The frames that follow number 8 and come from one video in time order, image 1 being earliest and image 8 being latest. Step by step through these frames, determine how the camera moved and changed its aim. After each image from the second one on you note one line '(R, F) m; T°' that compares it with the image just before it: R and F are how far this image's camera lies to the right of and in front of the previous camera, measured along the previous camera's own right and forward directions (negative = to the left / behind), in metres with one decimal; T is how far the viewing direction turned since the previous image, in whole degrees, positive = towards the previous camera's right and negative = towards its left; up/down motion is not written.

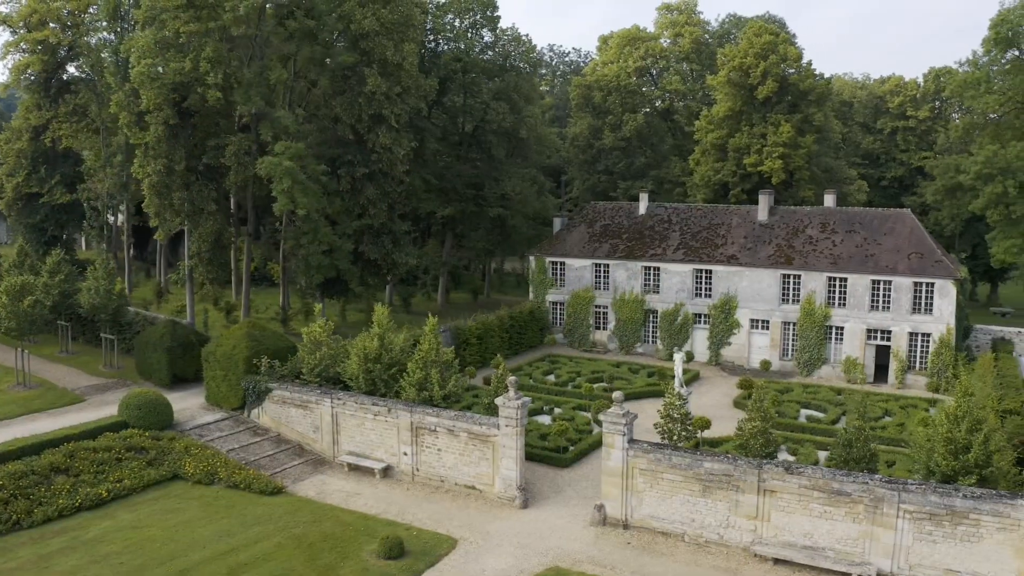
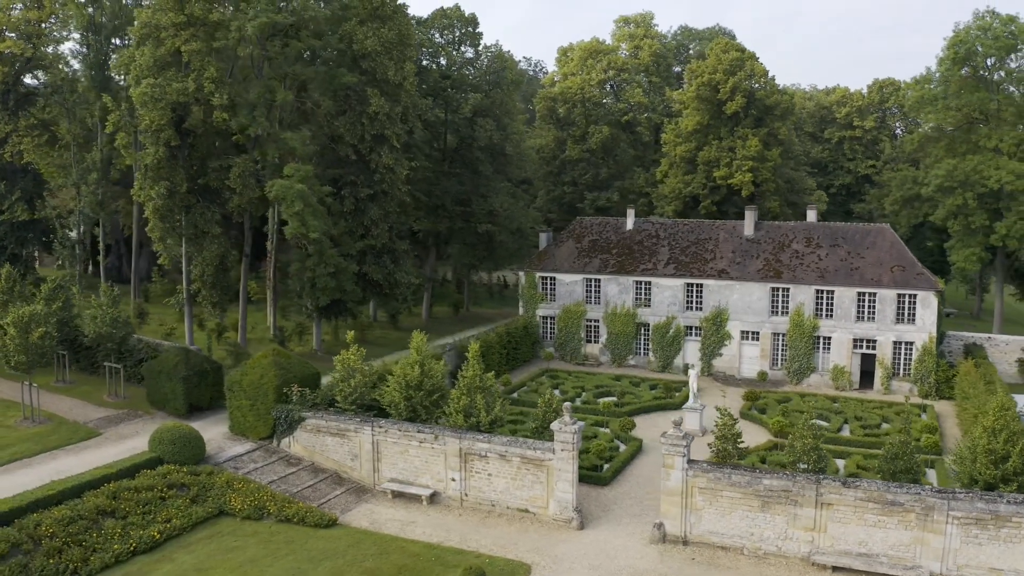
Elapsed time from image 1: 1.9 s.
(-3.7, -0.3) m; +6°
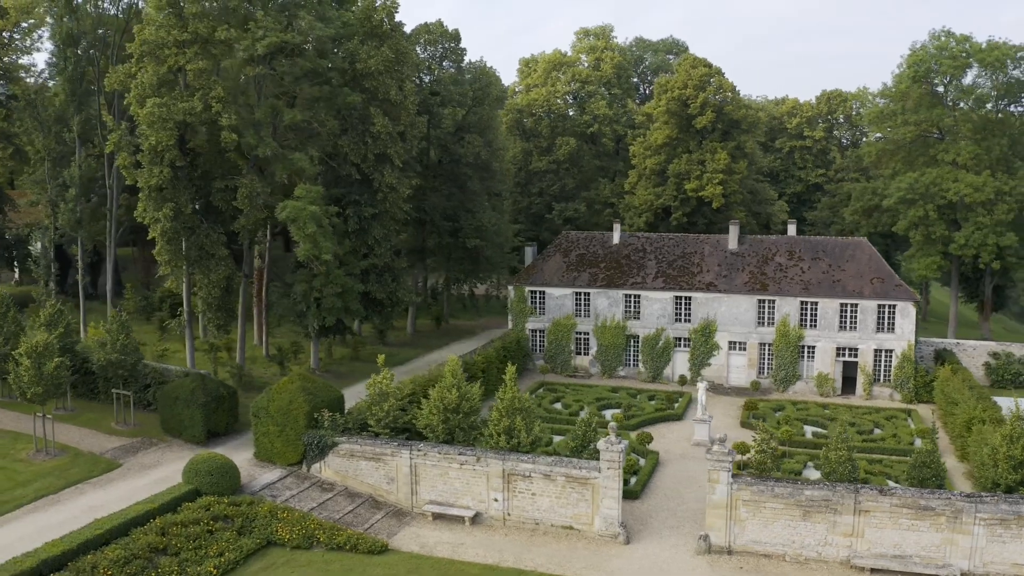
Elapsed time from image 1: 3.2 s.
(-3.4, -0.4) m; +5°
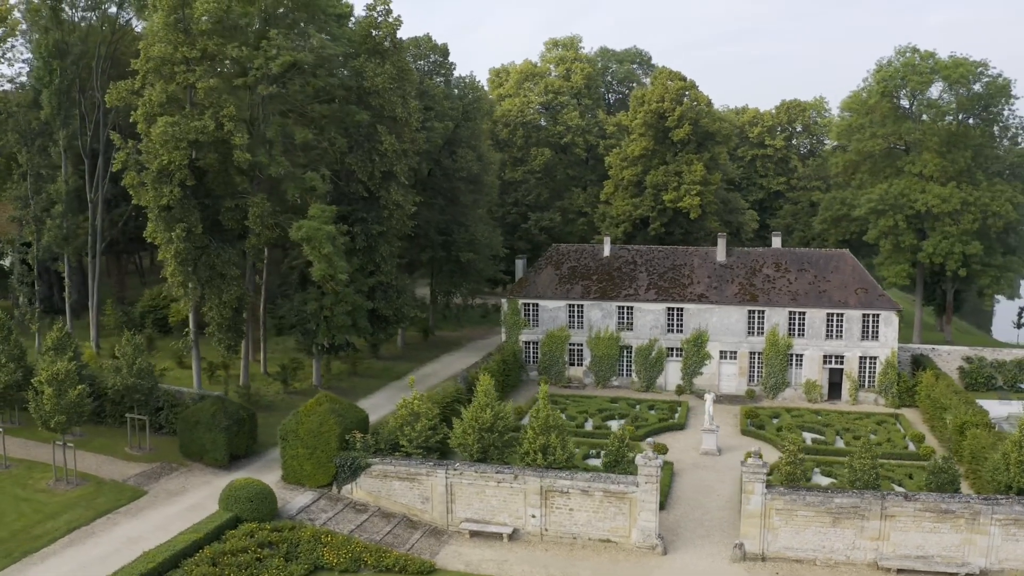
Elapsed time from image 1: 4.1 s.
(-3.0, -0.4) m; +4°
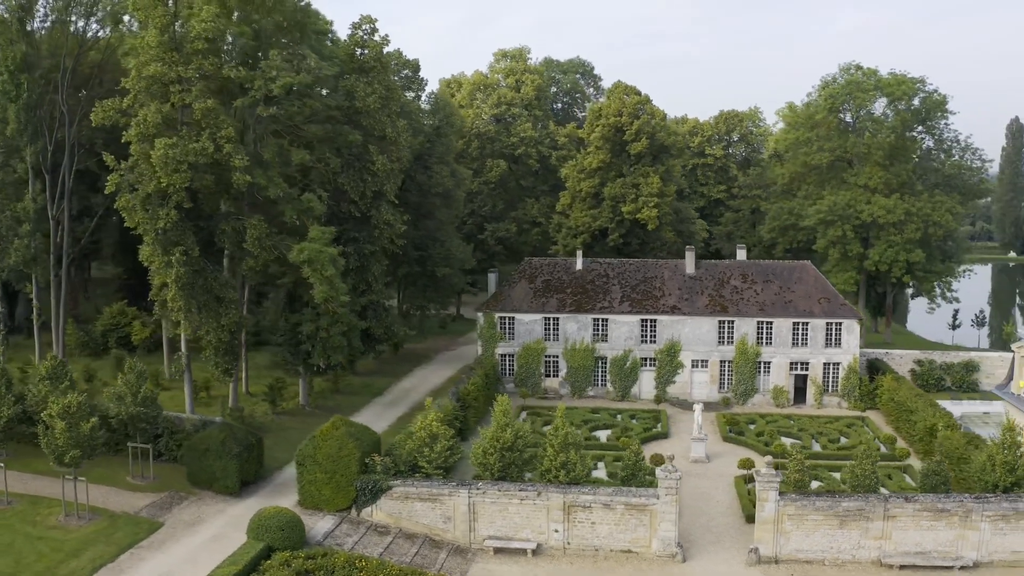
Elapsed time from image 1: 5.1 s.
(-3.3, -0.5) m; +6°
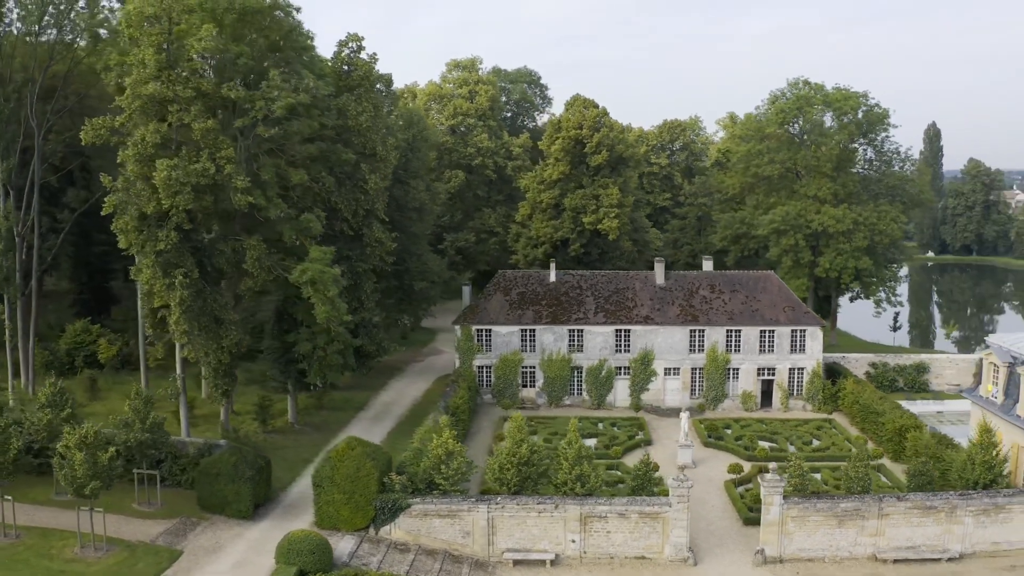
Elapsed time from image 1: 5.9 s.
(-3.1, -0.7) m; +6°
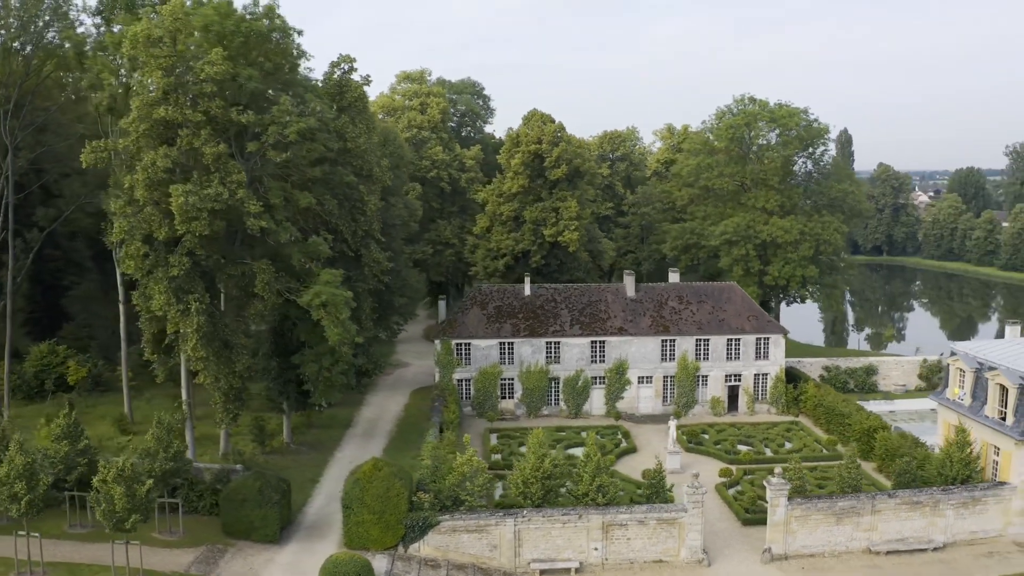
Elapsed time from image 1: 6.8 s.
(-3.8, -0.9) m; +6°
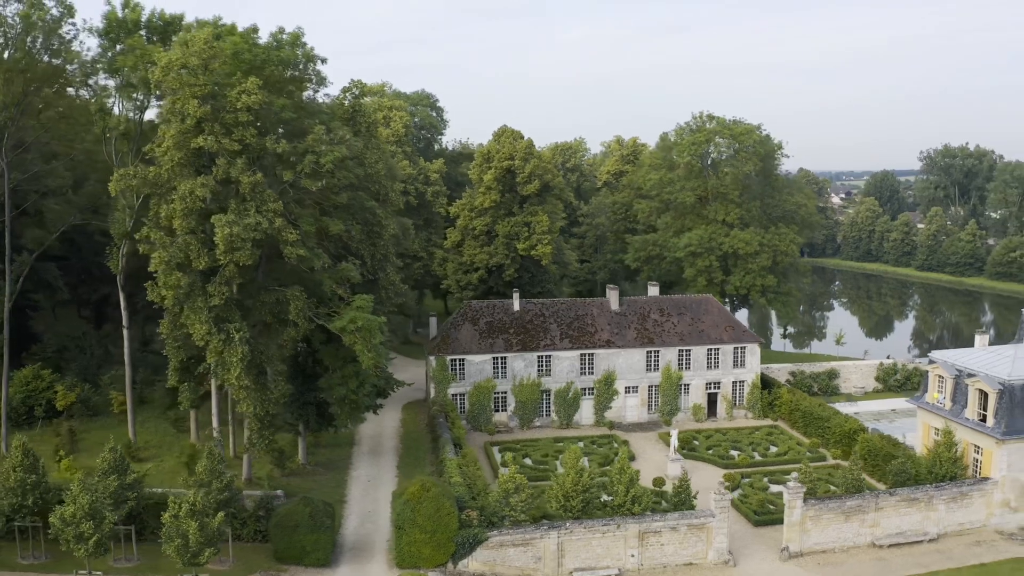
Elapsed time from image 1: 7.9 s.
(-4.5, -1.1) m; +6°
